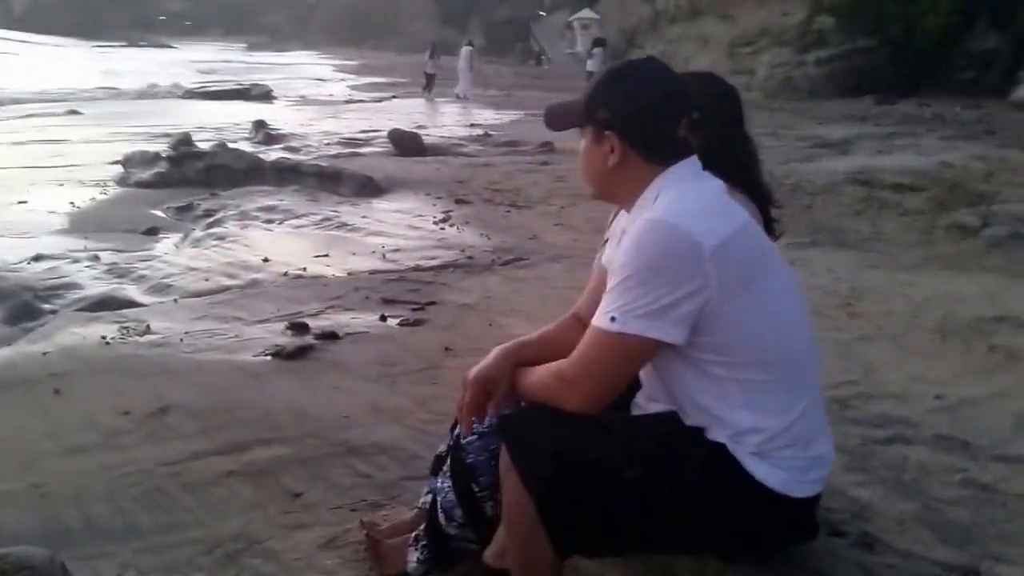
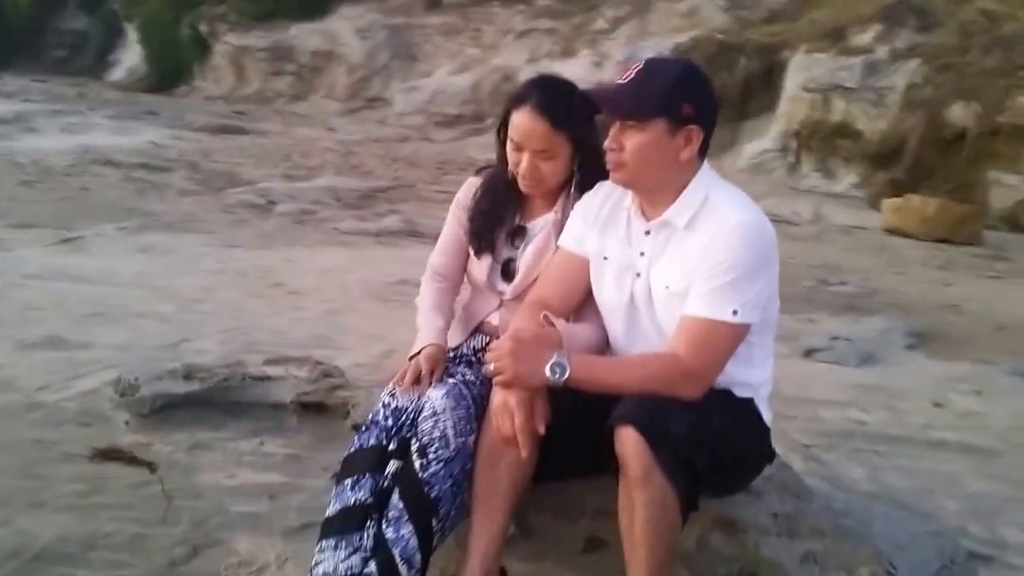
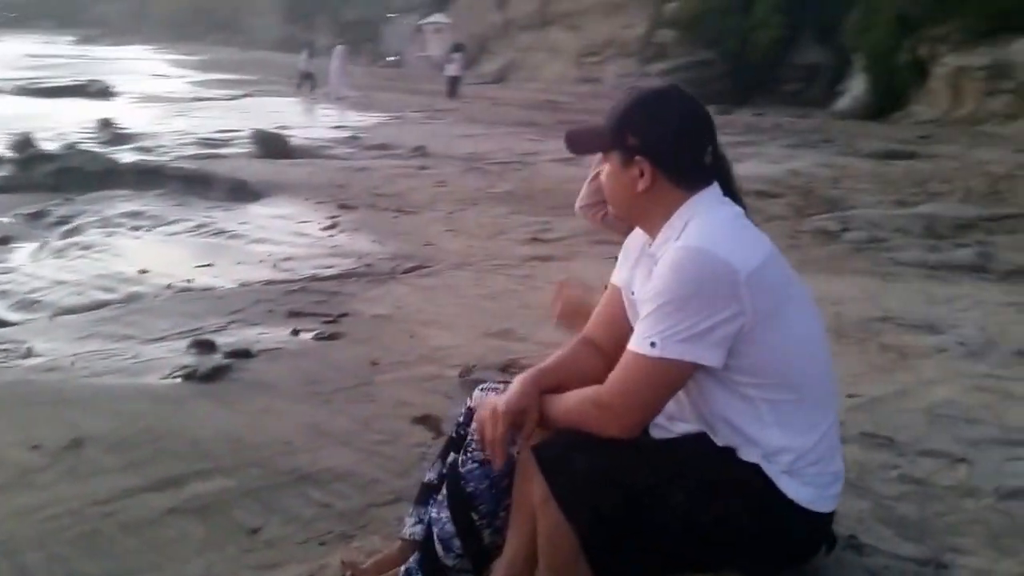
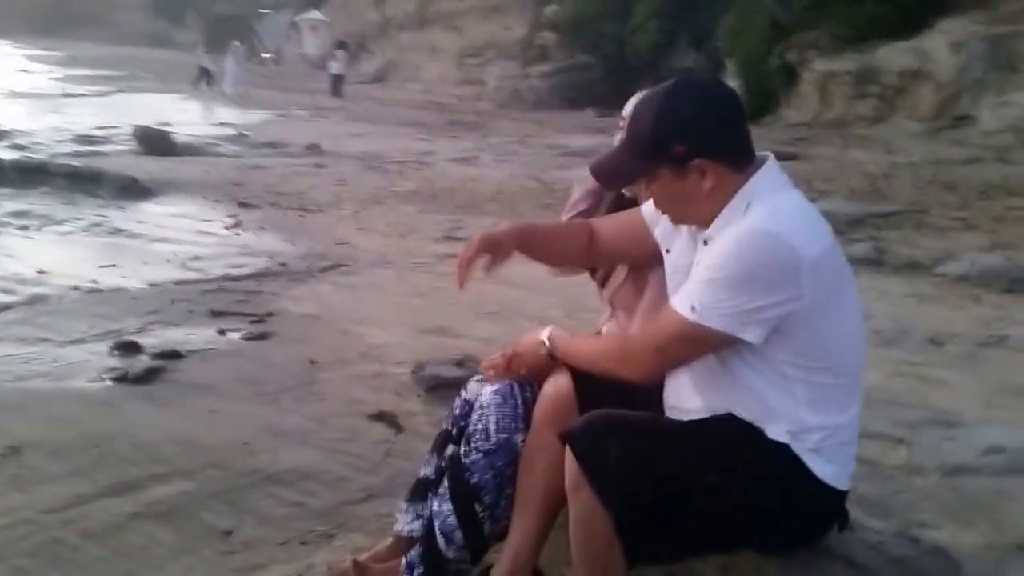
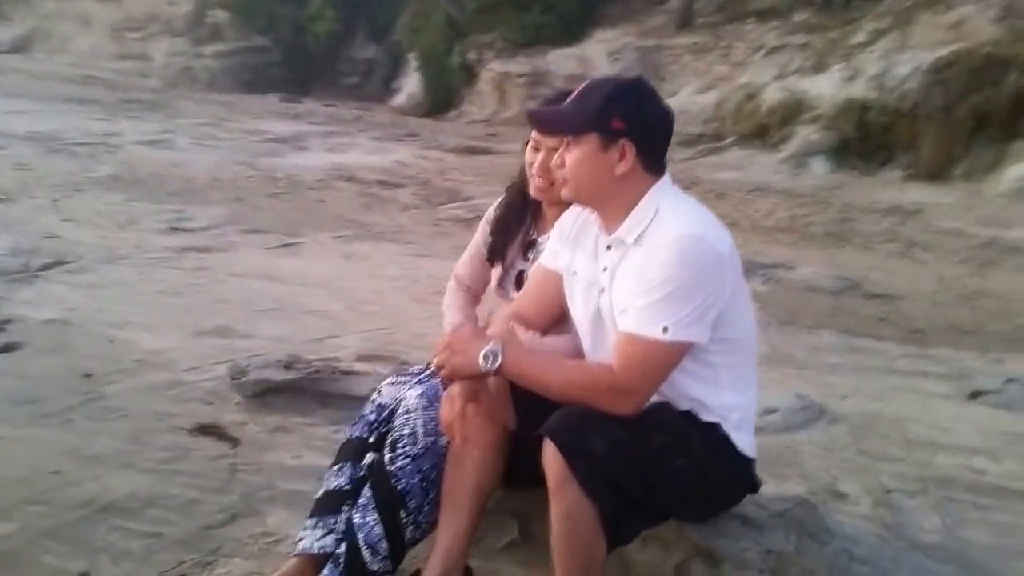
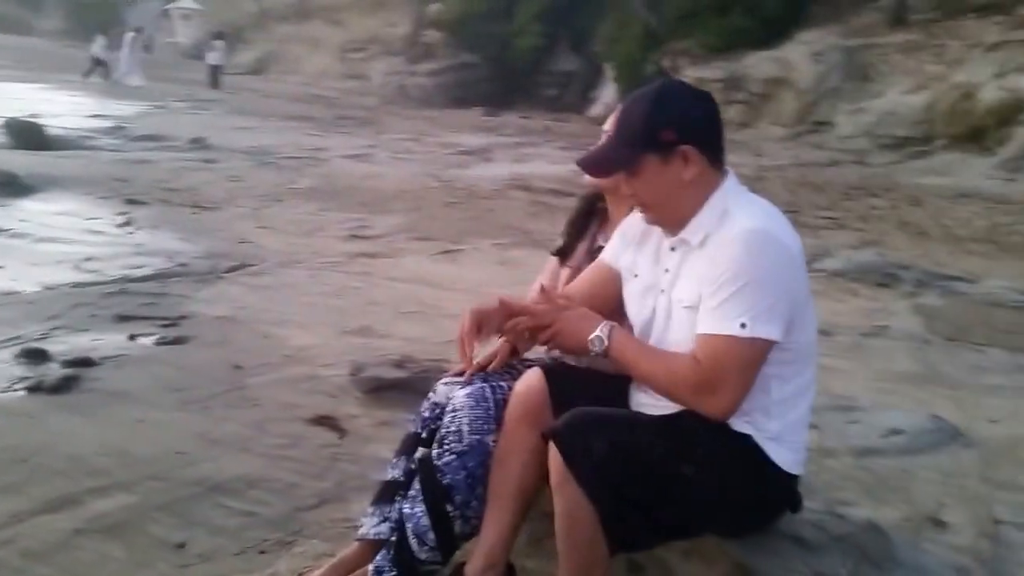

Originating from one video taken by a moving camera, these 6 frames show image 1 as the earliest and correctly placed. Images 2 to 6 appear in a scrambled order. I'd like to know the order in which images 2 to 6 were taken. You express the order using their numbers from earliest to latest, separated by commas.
3, 4, 6, 5, 2
